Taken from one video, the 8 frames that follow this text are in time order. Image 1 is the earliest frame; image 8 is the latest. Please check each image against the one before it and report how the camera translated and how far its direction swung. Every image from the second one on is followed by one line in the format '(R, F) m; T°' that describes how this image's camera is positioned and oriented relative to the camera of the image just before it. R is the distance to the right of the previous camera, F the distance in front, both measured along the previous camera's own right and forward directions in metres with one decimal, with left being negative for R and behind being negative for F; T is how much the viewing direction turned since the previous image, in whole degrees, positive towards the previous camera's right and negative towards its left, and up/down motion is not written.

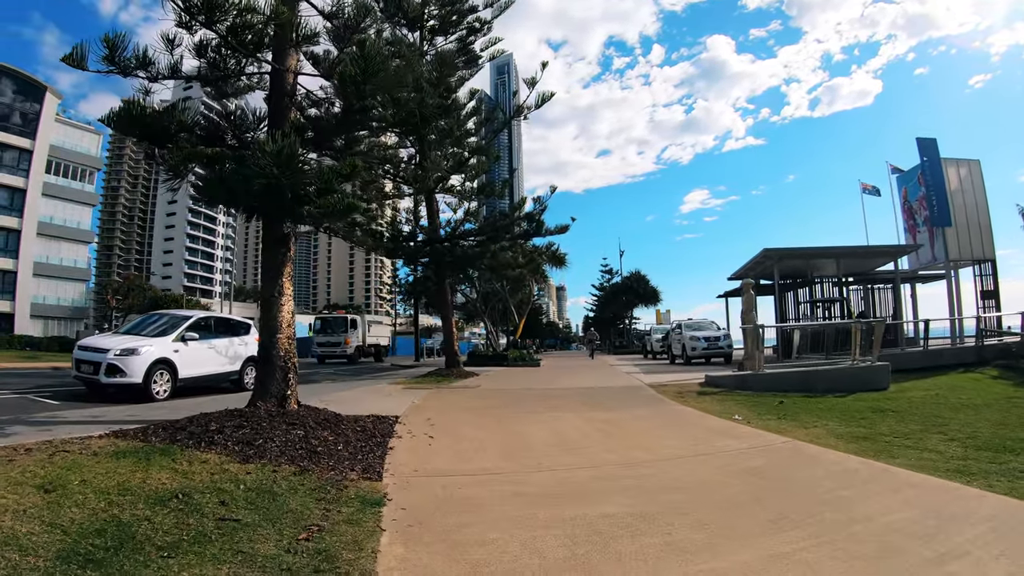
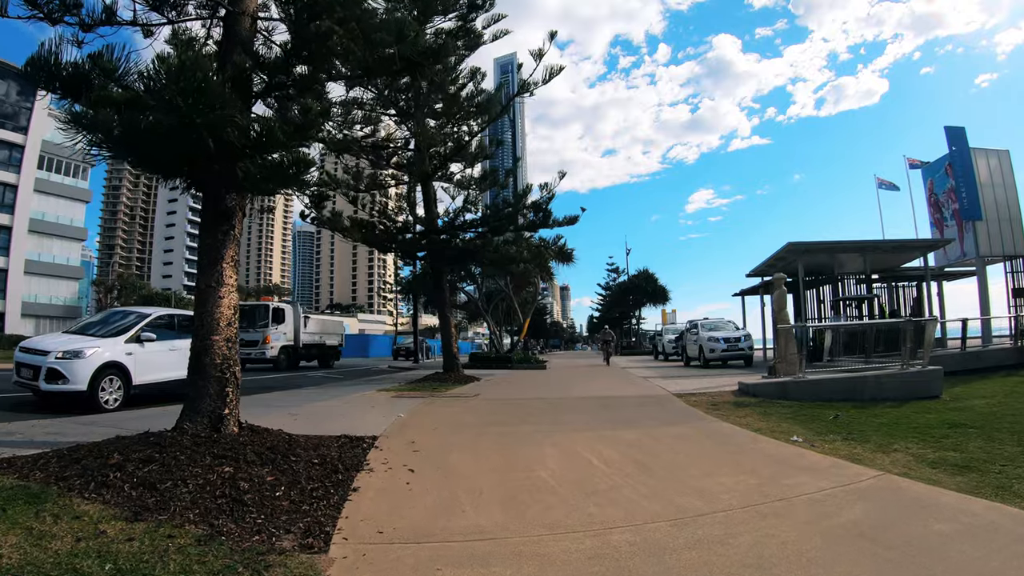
(0.0, +1.6) m; 0°
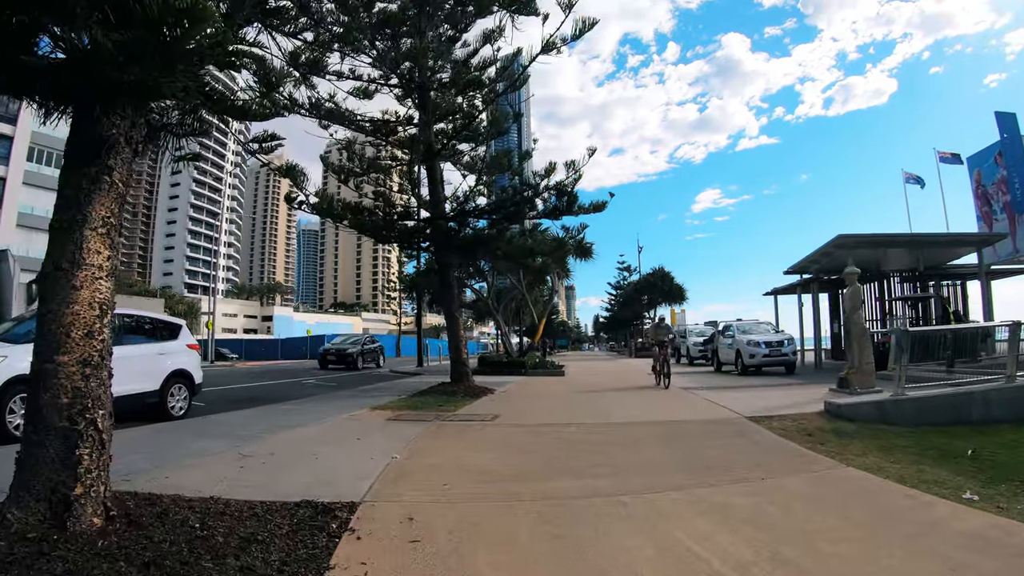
(-0.3, +2.3) m; -1°
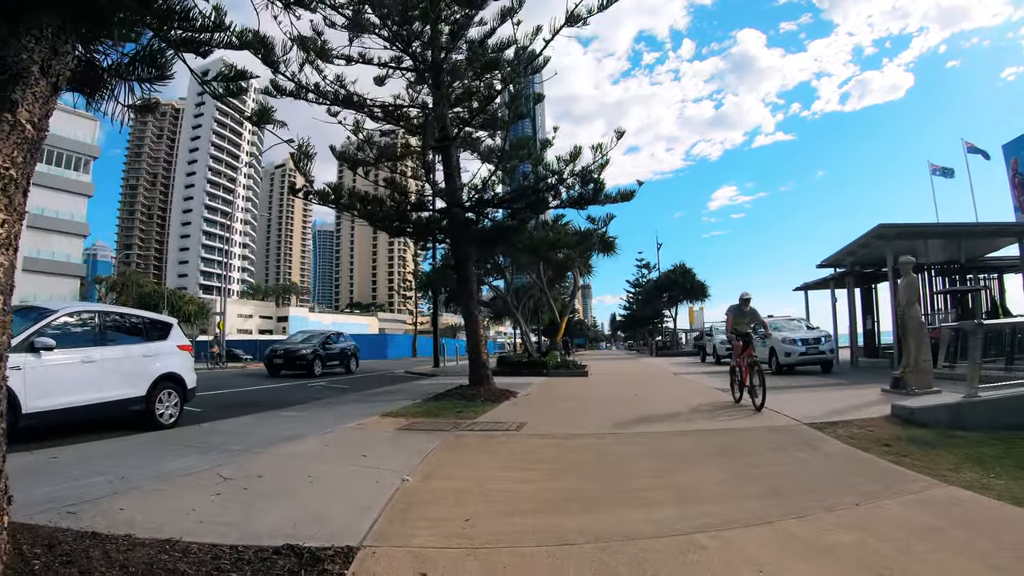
(-0.1, +1.0) m; -2°
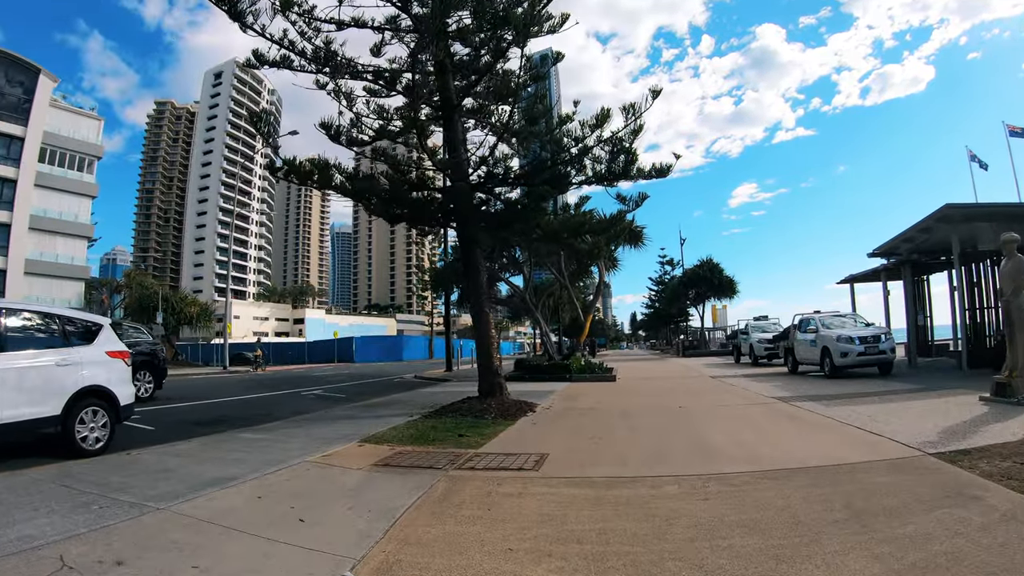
(+0.1, +1.9) m; -2°
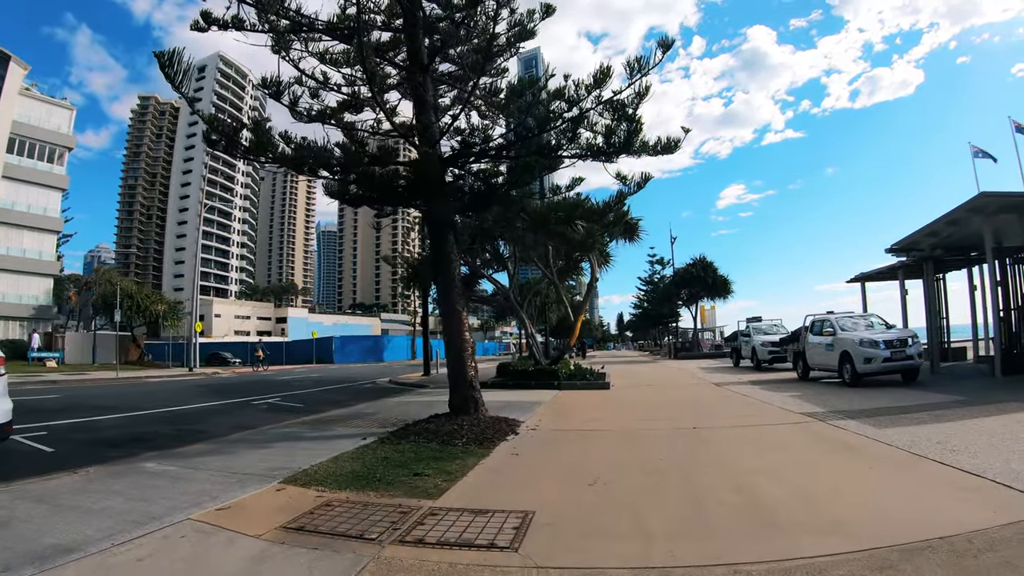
(+0.1, +1.7) m; +1°
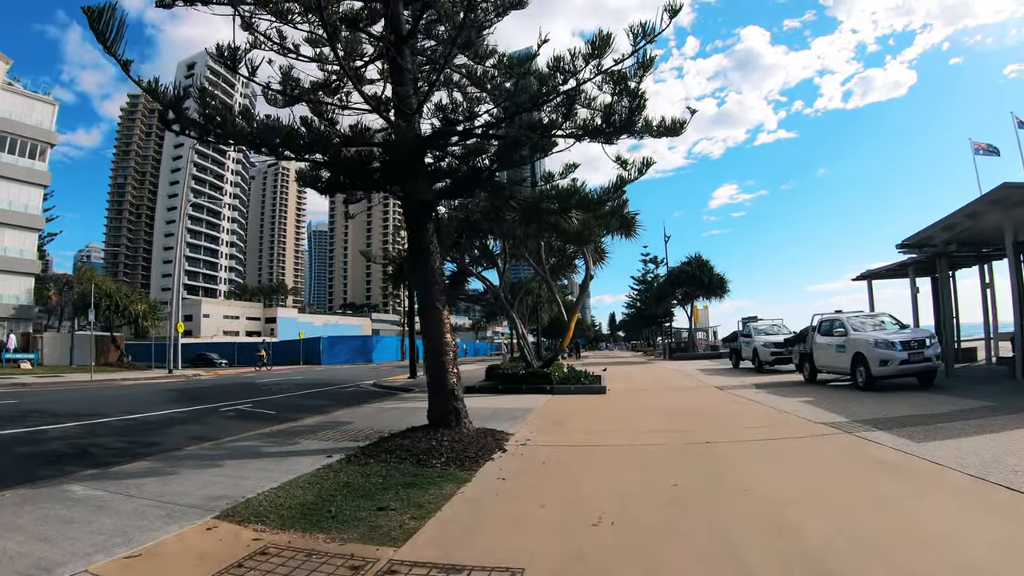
(+0.1, +0.9) m; +1°
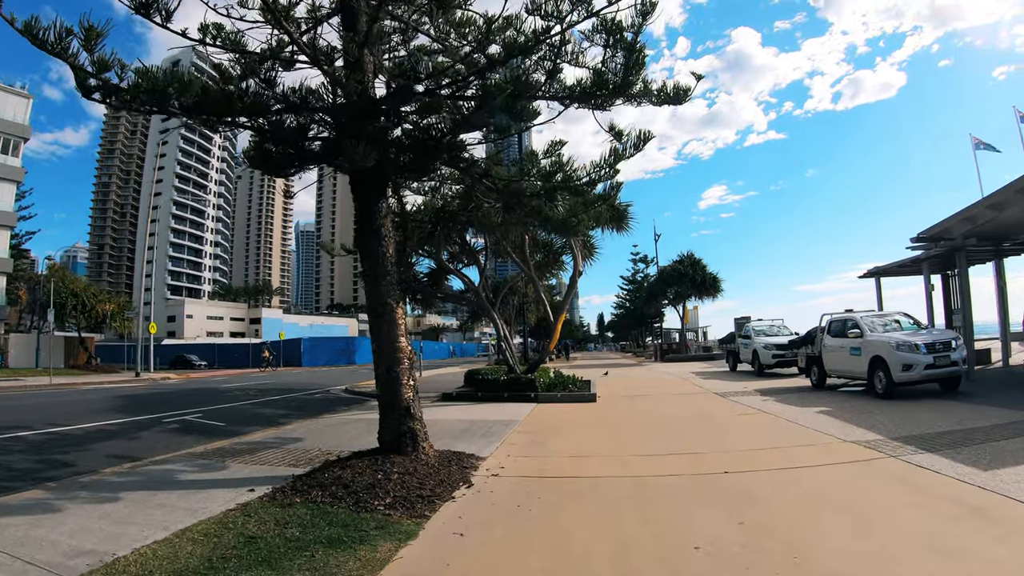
(+0.2, +1.3) m; +1°
